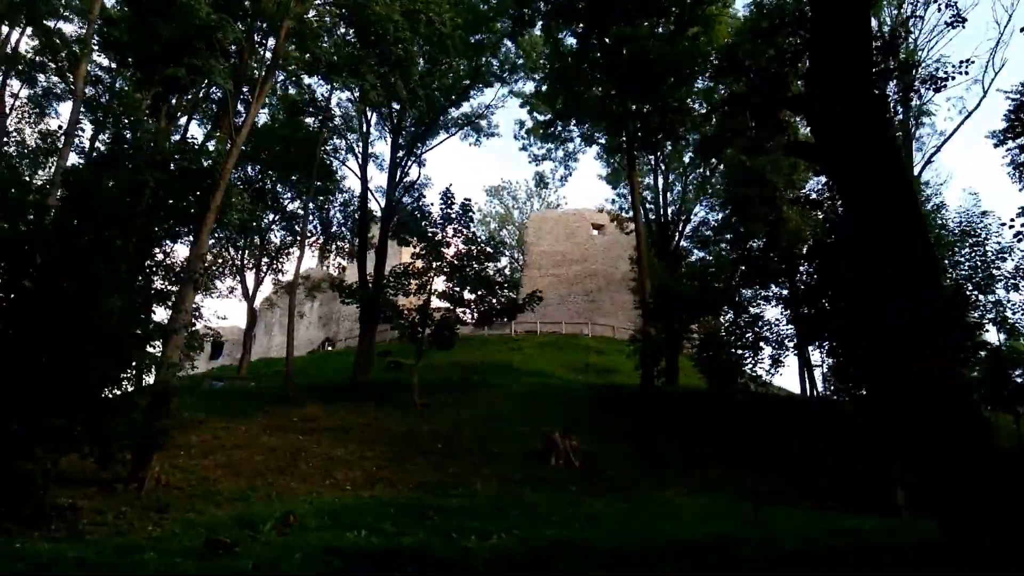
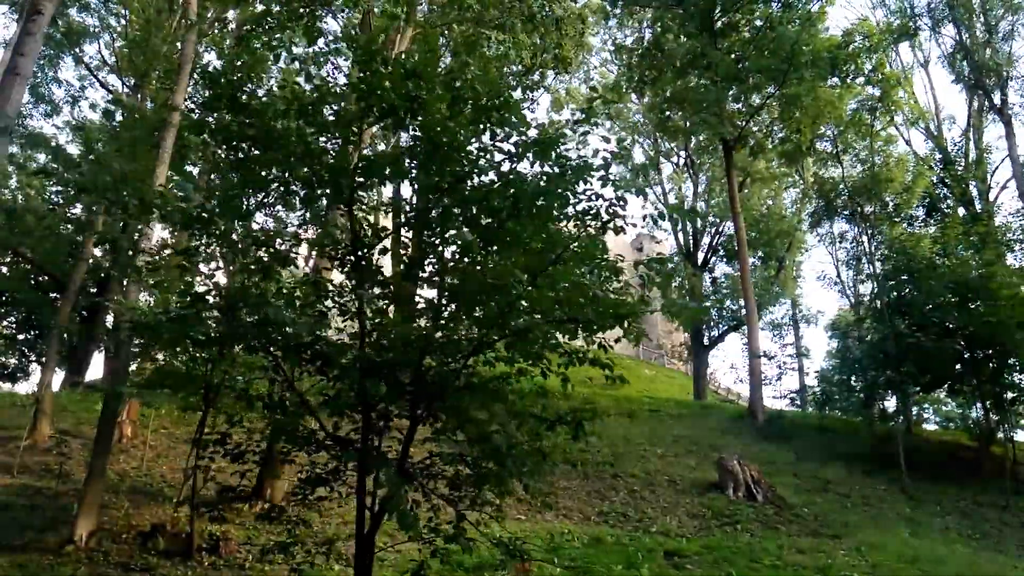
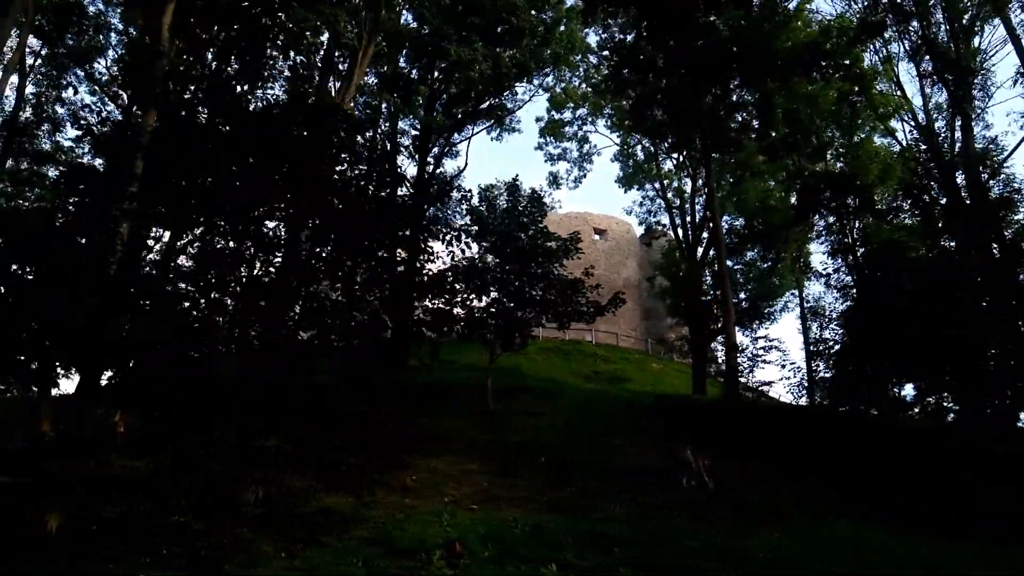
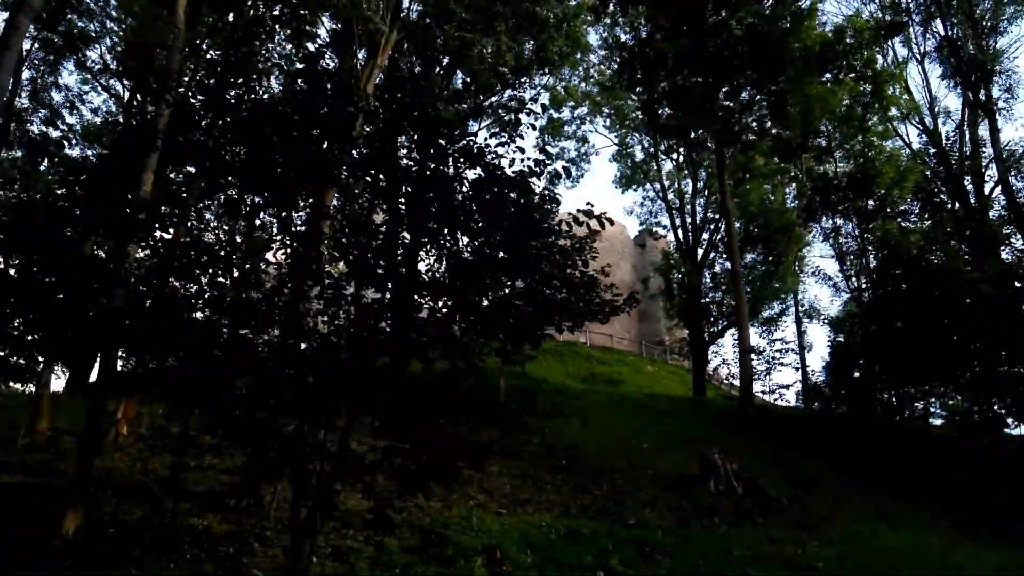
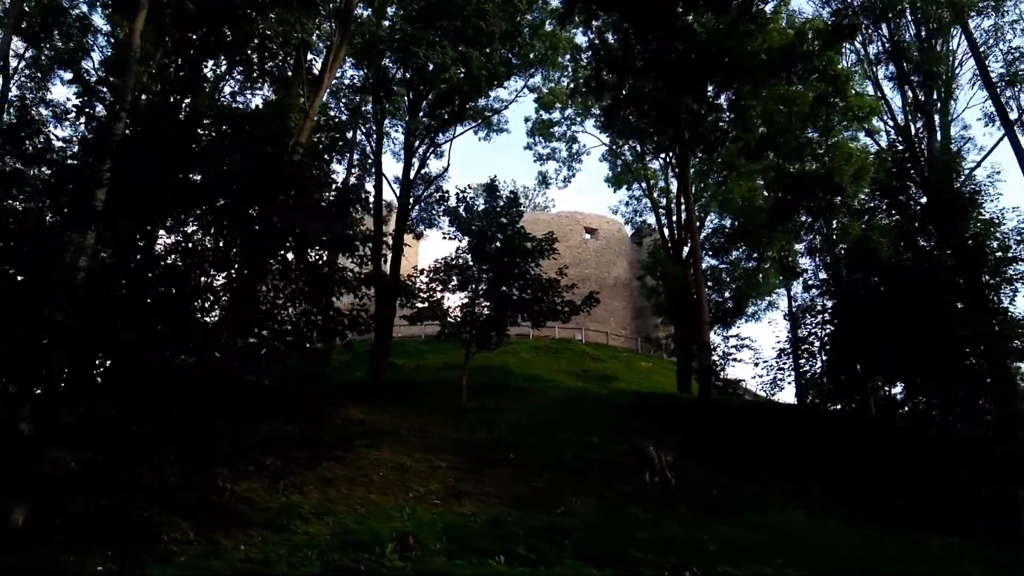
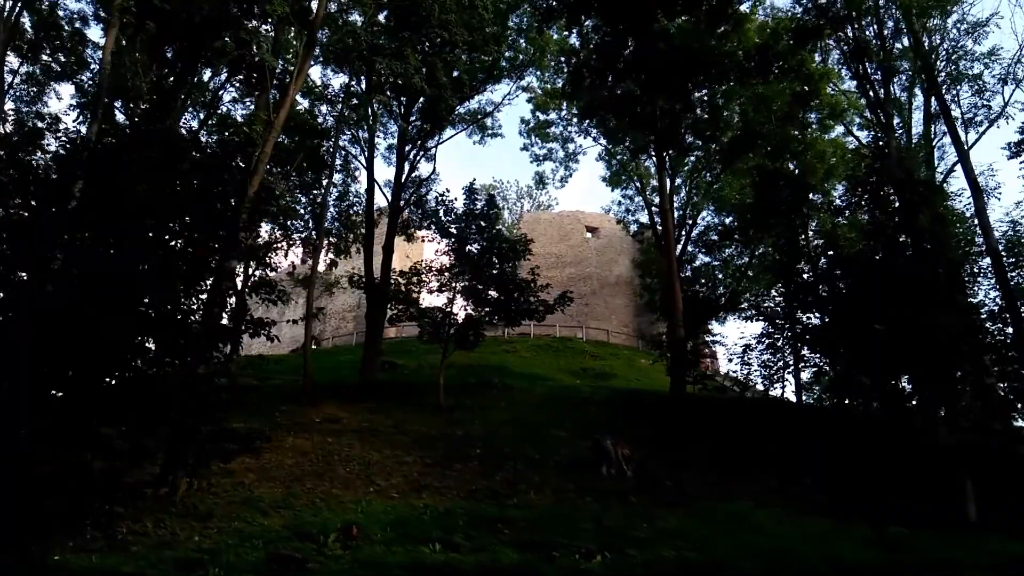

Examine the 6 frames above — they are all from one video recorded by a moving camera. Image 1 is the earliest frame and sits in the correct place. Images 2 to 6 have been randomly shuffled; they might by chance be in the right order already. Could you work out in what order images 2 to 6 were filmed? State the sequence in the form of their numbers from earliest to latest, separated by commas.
6, 5, 3, 4, 2
